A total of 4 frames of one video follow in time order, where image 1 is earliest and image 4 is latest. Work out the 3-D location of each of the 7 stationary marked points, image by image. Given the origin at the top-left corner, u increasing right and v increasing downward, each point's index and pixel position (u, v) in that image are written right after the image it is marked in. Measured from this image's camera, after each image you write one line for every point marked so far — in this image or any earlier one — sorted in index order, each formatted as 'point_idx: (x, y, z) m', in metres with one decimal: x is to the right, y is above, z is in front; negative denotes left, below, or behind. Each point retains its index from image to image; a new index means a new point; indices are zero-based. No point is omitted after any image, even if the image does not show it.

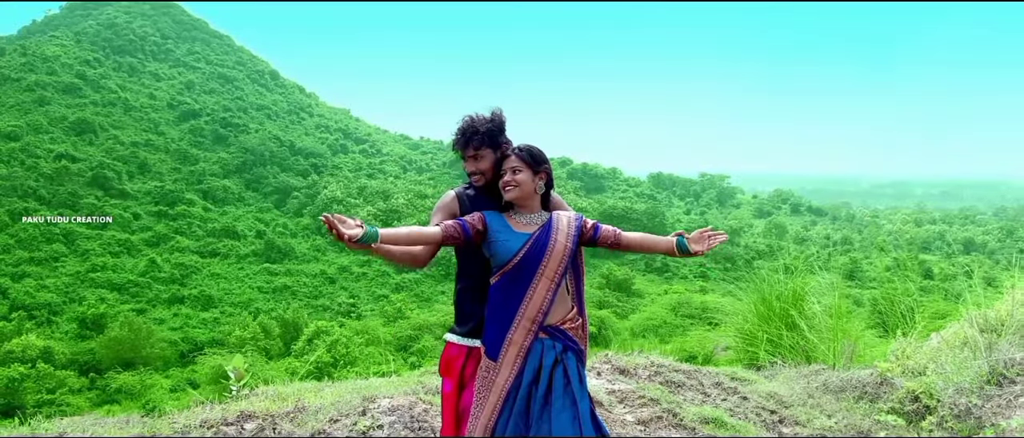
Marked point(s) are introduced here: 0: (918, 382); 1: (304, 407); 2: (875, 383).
0: (+2.5, -1.0, +4.5) m
1: (-0.8, -0.8, +3.2) m
2: (+2.3, -1.0, +4.7) m
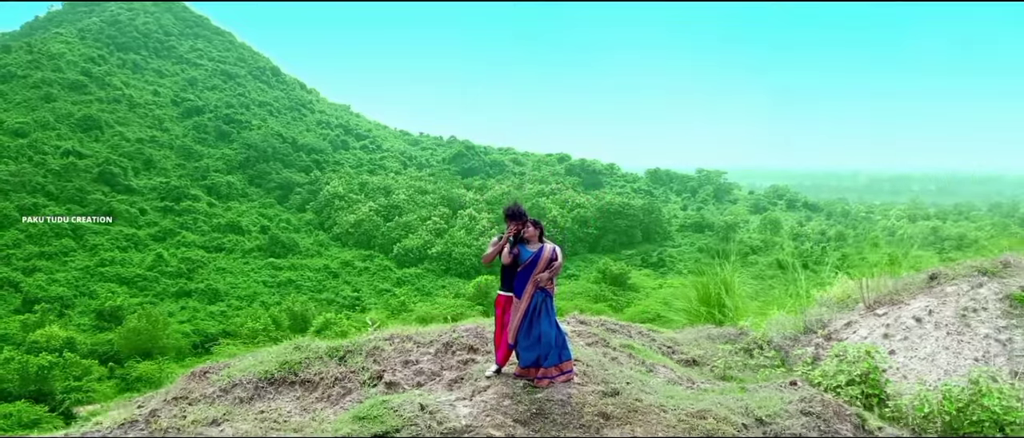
0: (+2.5, -1.2, +7.6) m
1: (-0.7, -1.0, +6.3) m
2: (+2.4, -1.2, +7.8) m
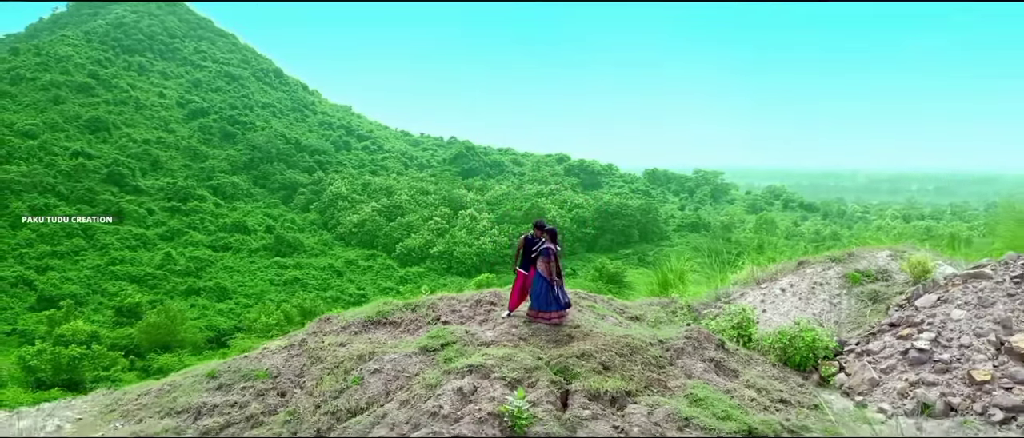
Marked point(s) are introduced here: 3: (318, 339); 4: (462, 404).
0: (+2.6, -1.2, +11.2) m
1: (-0.7, -1.0, +9.9) m
2: (+2.4, -1.3, +11.4) m
3: (-2.4, -1.5, +9.0) m
4: (-0.5, -1.8, +7.0) m
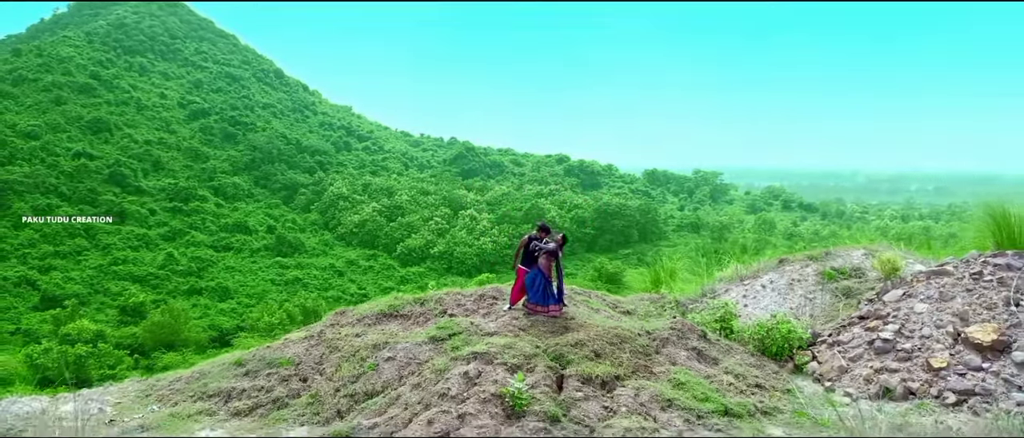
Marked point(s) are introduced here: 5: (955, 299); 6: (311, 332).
0: (+2.6, -1.3, +12.0) m
1: (-0.7, -1.0, +10.7) m
2: (+2.4, -1.3, +12.3) m
3: (-2.4, -1.5, +9.8) m
4: (-0.5, -1.8, +7.8) m
5: (+5.9, -1.1, +9.8) m
6: (-2.7, -1.5, +10.1) m
